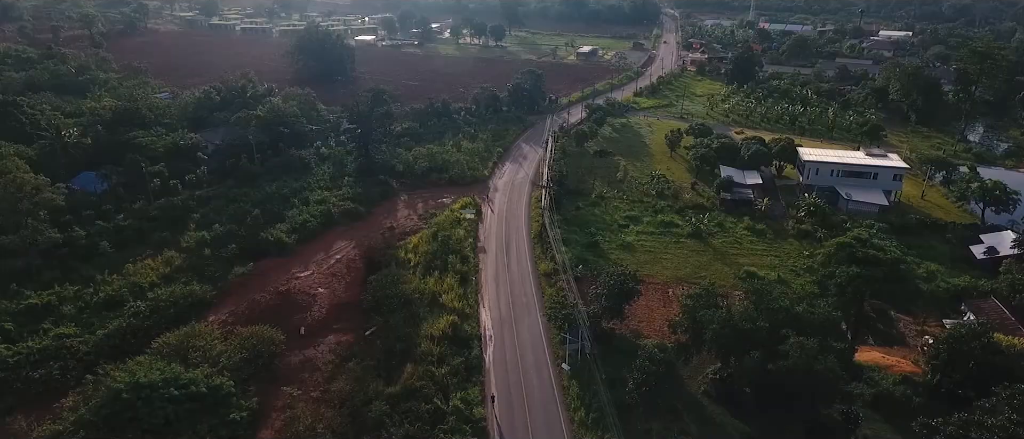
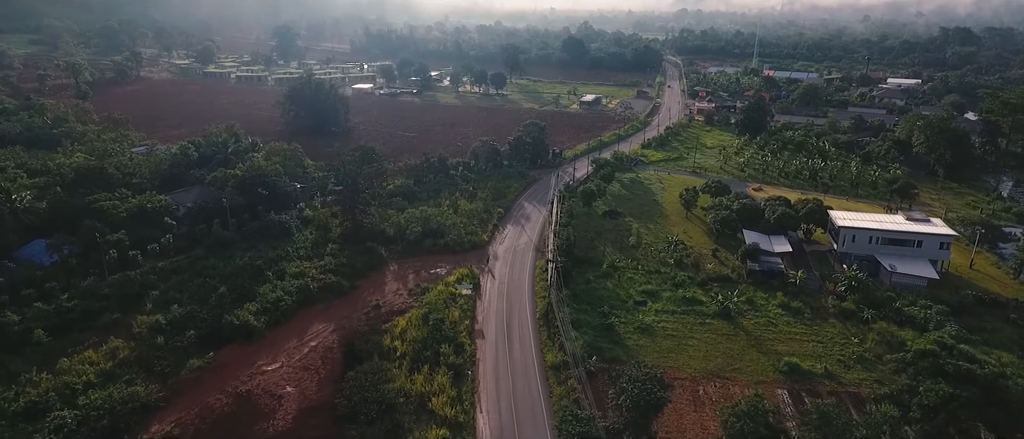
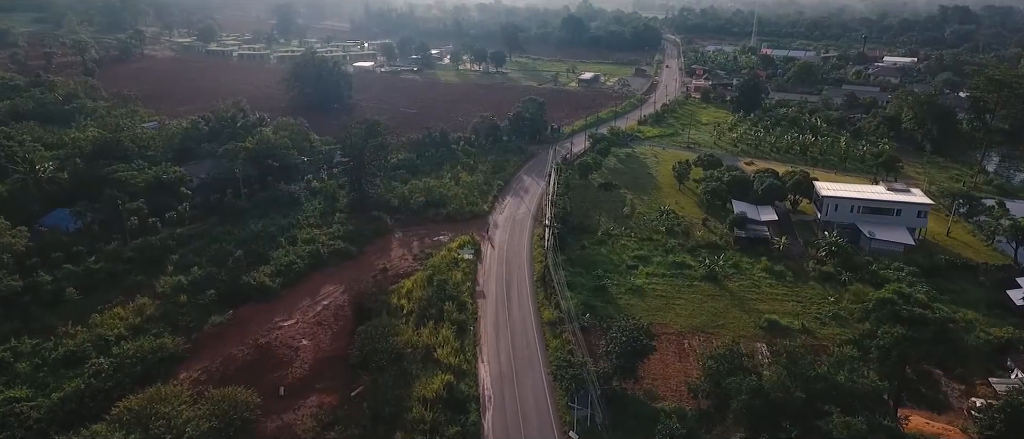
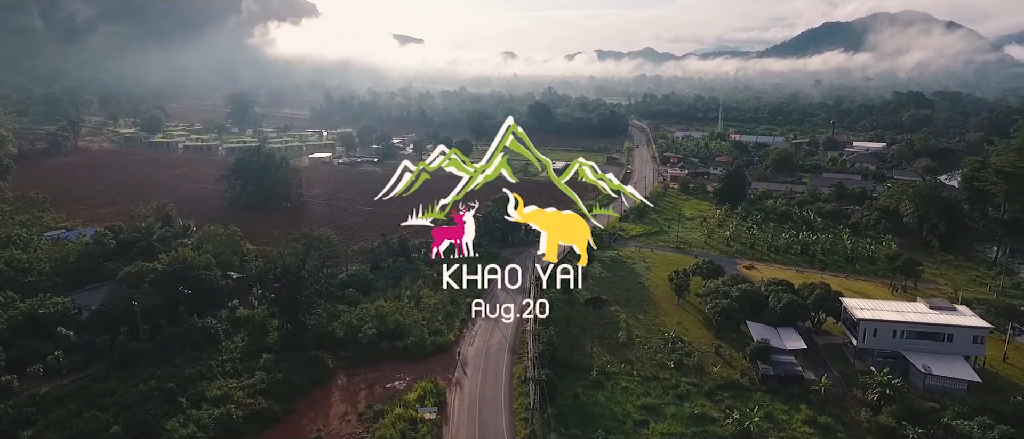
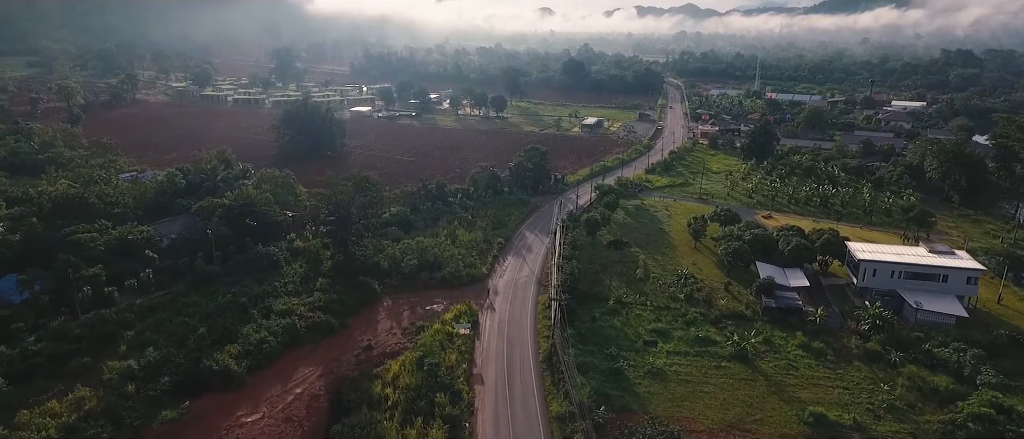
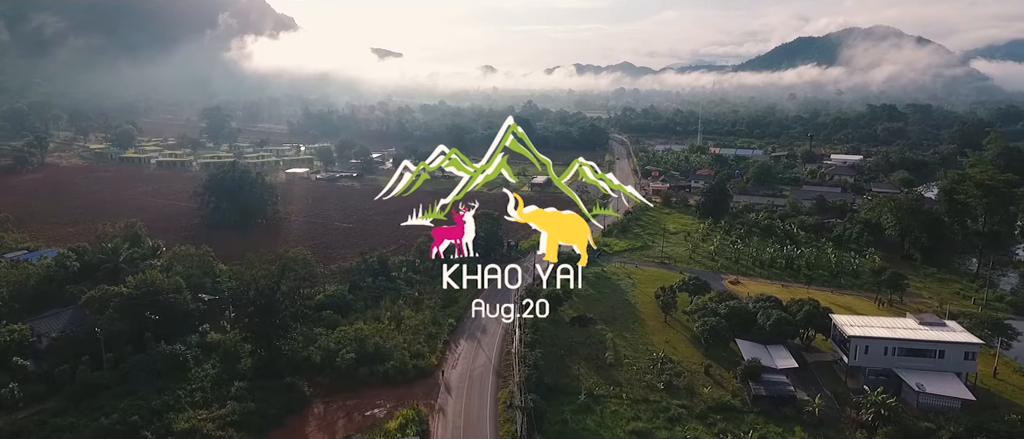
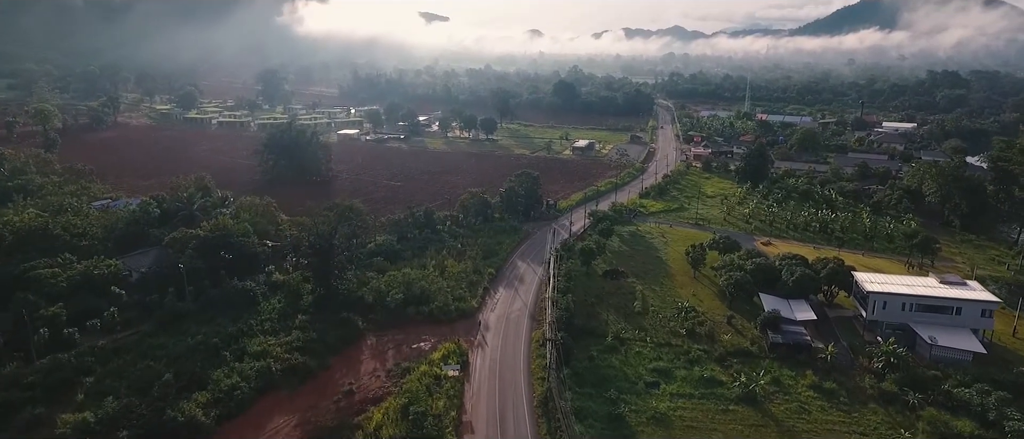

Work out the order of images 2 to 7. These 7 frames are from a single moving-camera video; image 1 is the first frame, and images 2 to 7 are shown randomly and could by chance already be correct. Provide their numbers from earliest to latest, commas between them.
3, 2, 5, 7, 4, 6
